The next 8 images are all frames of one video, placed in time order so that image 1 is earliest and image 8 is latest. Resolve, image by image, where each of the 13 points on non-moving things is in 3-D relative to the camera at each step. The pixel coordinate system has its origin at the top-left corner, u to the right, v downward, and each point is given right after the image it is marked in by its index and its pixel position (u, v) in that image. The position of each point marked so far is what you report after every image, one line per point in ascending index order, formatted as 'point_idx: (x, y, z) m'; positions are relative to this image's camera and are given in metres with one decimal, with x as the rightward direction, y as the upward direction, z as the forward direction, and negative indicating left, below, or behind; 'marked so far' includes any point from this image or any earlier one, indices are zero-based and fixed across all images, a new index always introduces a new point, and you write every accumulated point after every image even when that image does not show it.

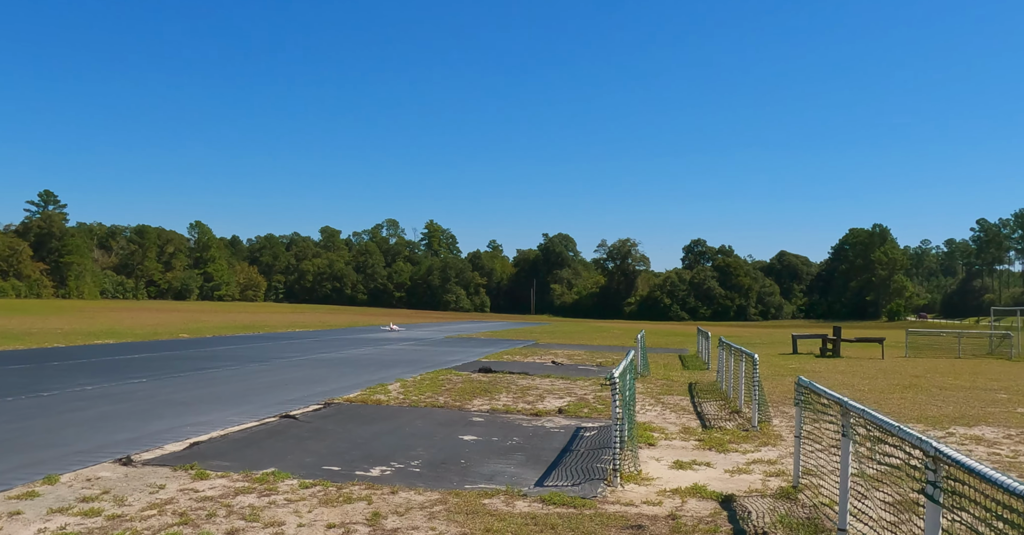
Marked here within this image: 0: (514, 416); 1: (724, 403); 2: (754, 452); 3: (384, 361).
0: (+0.1, -2.5, +14.0) m
1: (+3.9, -2.5, +15.1) m
2: (+3.6, -2.6, +12.3) m
3: (-3.0, -2.2, +18.6) m
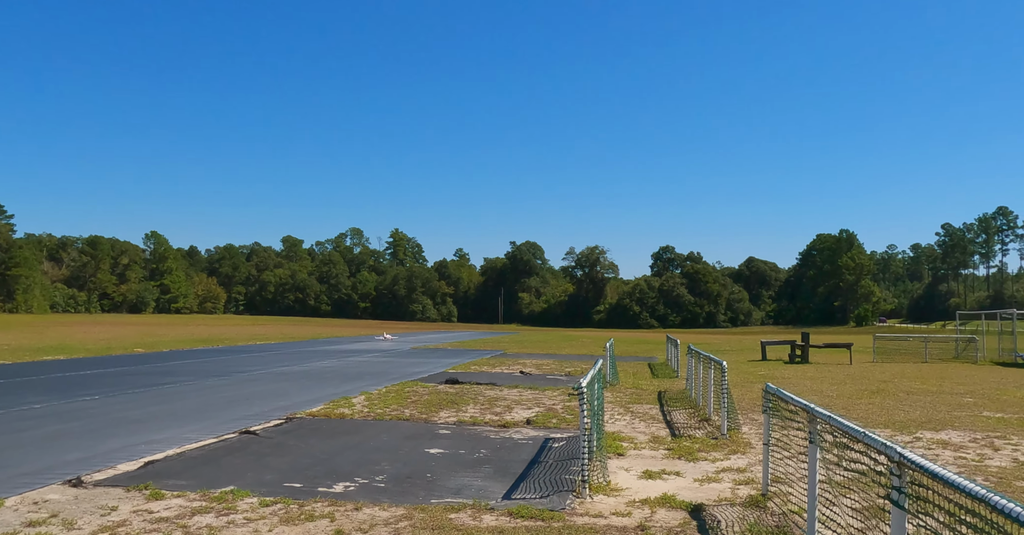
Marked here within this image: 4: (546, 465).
0: (-0.5, -2.6, +13.8) m
1: (+3.3, -2.6, +15.0) m
2: (+3.1, -2.7, +12.1) m
3: (-3.7, -2.4, +18.3) m
4: (+0.5, -2.7, +11.8) m
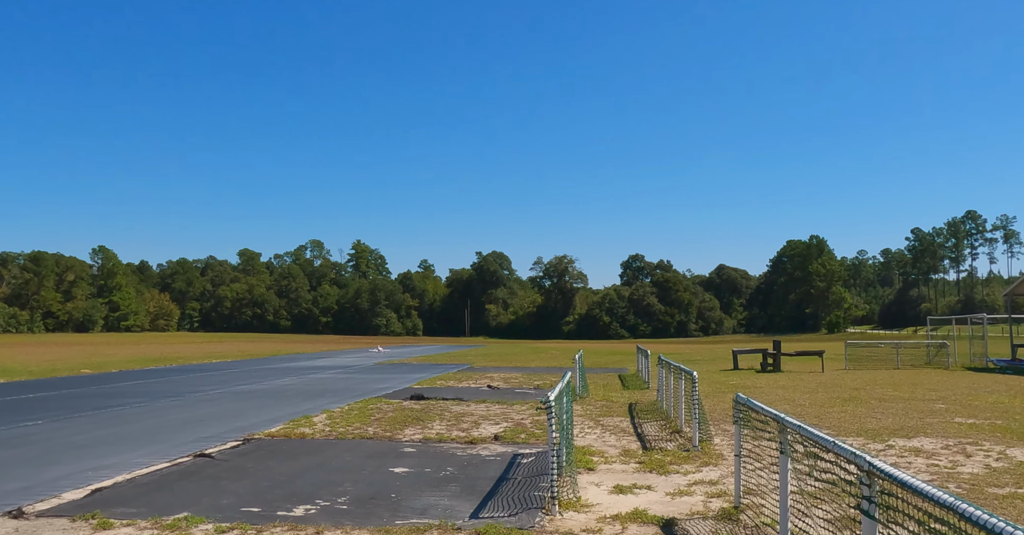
0: (-1.0, -2.8, +13.3) m
1: (+2.7, -2.8, +14.6) m
2: (+2.6, -2.9, +11.7) m
3: (-4.4, -2.7, +17.7) m
4: (+0.1, -2.9, +11.4) m
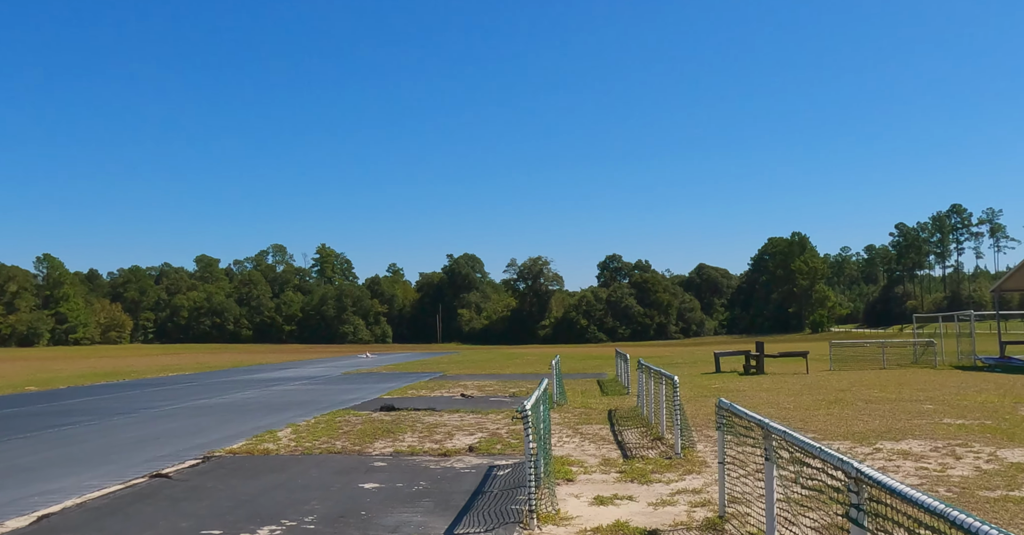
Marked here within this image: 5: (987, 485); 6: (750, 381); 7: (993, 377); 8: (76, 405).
0: (-1.4, -2.9, +12.6) m
1: (+2.3, -2.8, +14.0) m
2: (+2.3, -2.9, +11.1) m
3: (-4.9, -2.8, +16.8) m
4: (-0.3, -2.9, +10.7) m
5: (+5.5, -2.5, +9.7) m
6: (+5.7, -2.7, +19.6) m
7: (+10.8, -2.5, +18.5) m
8: (-8.9, -2.8, +16.8) m
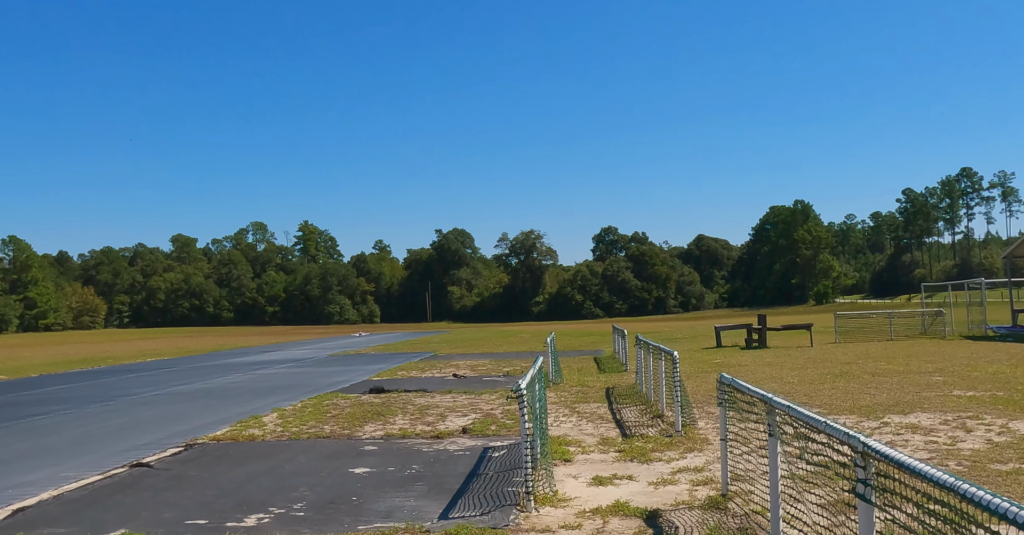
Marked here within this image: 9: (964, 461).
0: (-1.5, -2.5, +12.0) m
1: (+2.2, -2.3, +13.4) m
2: (+2.2, -2.5, +10.6) m
3: (-5.0, -2.4, +16.2) m
4: (-0.3, -2.6, +10.1) m
5: (+5.4, -2.1, +9.2) m
6: (+5.5, -2.0, +19.1) m
7: (+10.7, -1.7, +18.0) m
8: (-9.0, -2.5, +16.1) m
9: (+5.1, -2.2, +9.3) m
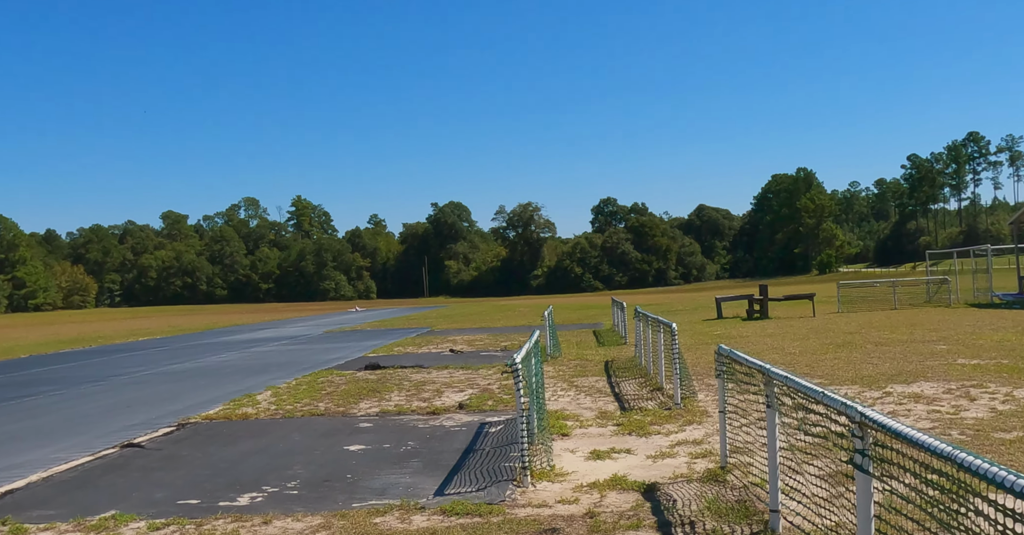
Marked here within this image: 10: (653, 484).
0: (-1.5, -2.2, +11.8) m
1: (+2.1, -1.8, +13.2) m
2: (+2.1, -2.1, +10.4) m
3: (-5.1, -1.9, +16.1) m
4: (-0.4, -2.3, +9.9) m
5: (+5.4, -1.7, +9.0) m
6: (+5.5, -1.3, +18.9) m
7: (+10.7, -1.0, +17.7) m
8: (-9.0, -2.1, +16.0) m
9: (+5.0, -1.8, +9.1) m
10: (+1.5, -2.3, +8.6) m
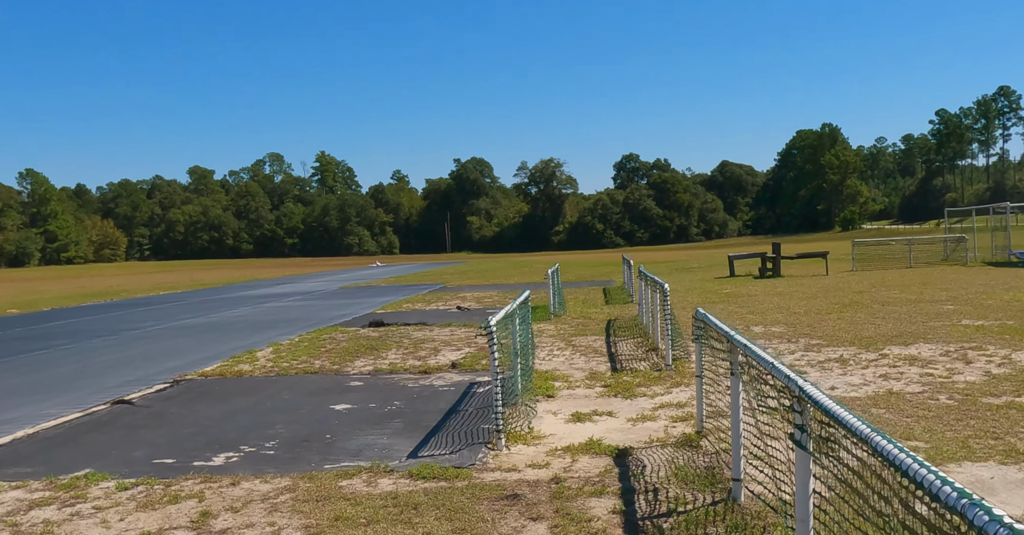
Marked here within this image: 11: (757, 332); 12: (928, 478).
0: (-1.5, -1.5, +12.2) m
1: (+2.3, -1.2, +13.3) m
2: (+2.1, -1.6, +10.5) m
3: (-4.6, -1.0, +16.7) m
4: (-0.5, -1.8, +10.3) m
5: (+5.2, -1.3, +8.8) m
6: (+6.1, -0.3, +18.6) m
7: (+11.2, -0.1, +17.1) m
8: (-8.6, -1.1, +17.0) m
9: (+4.9, -1.4, +8.9) m
10: (+1.3, -1.9, +8.8) m
11: (+3.6, -1.0, +12.3) m
12: (+2.0, -1.0, +3.8) m
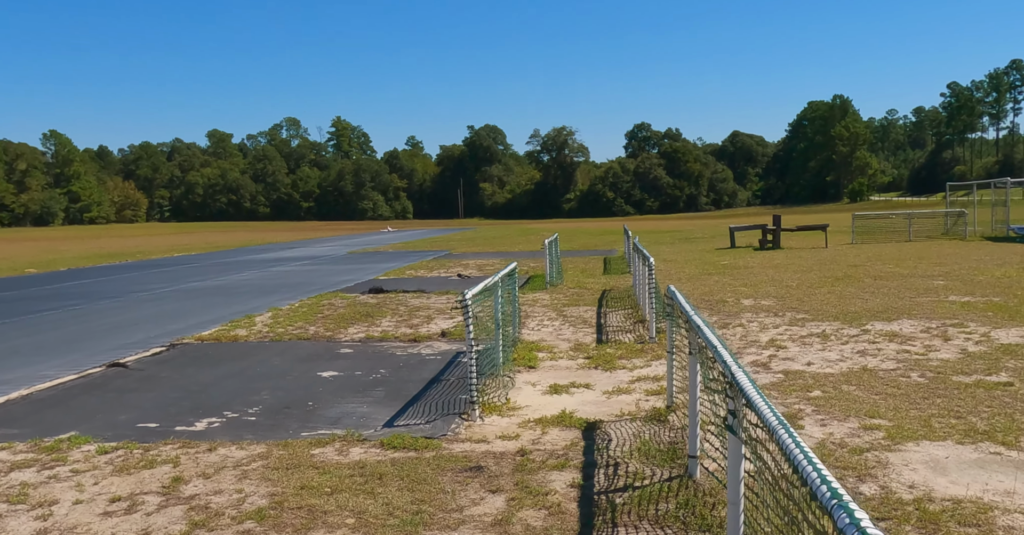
0: (-1.5, -1.1, +12.6) m
1: (+2.3, -0.7, +13.5) m
2: (+1.9, -1.3, +10.7) m
3: (-4.4, -0.2, +17.2) m
4: (-0.6, -1.4, +10.6) m
5: (+4.9, -1.2, +8.8) m
6: (+6.5, +0.3, +18.5) m
7: (+11.4, +0.4, +16.7) m
8: (-8.4, -0.2, +17.7) m
9: (+4.6, -1.2, +9.0) m
10: (+1.0, -1.7, +9.1) m
11: (+3.6, -0.6, +12.3) m
12: (+1.5, -1.0, +4.0) m
